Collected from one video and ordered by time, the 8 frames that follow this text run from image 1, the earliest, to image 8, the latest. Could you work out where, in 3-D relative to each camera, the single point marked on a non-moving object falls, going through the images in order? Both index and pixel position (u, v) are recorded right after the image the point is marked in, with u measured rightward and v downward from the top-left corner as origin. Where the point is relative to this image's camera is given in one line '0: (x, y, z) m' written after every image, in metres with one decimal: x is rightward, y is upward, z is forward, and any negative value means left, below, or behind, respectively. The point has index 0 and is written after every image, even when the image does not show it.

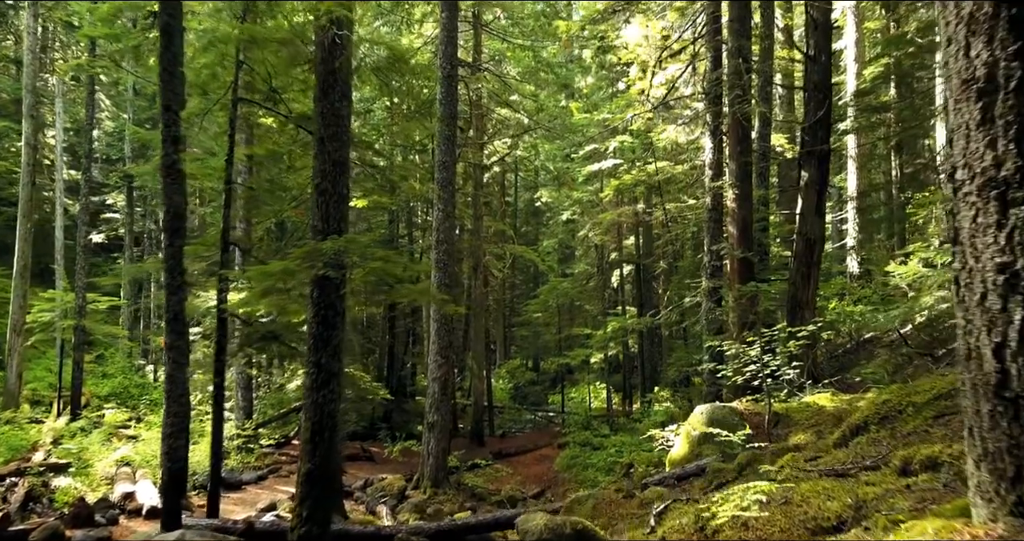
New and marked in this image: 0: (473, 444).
0: (-1.0, -4.5, +19.0) m
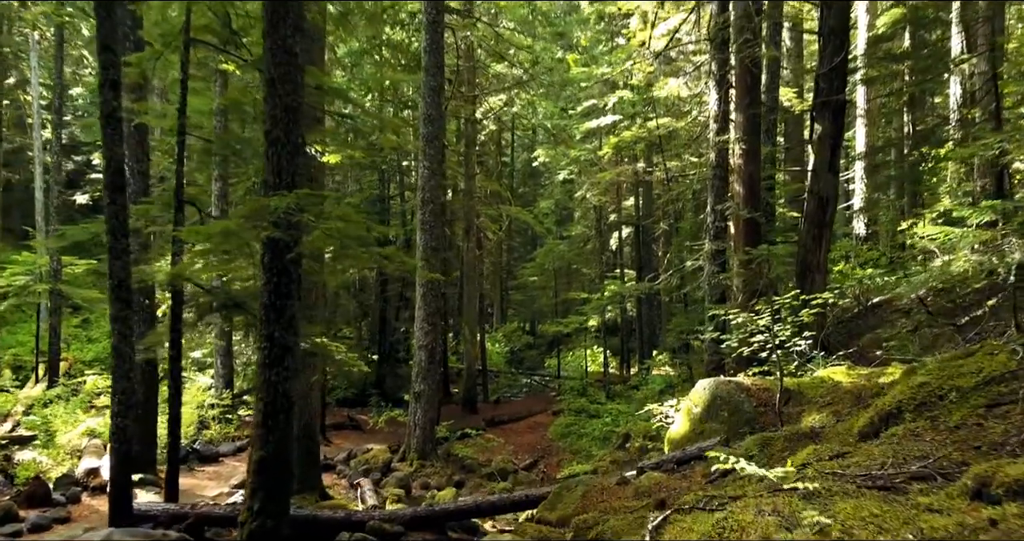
0: (-1.2, -3.6, +18.5) m
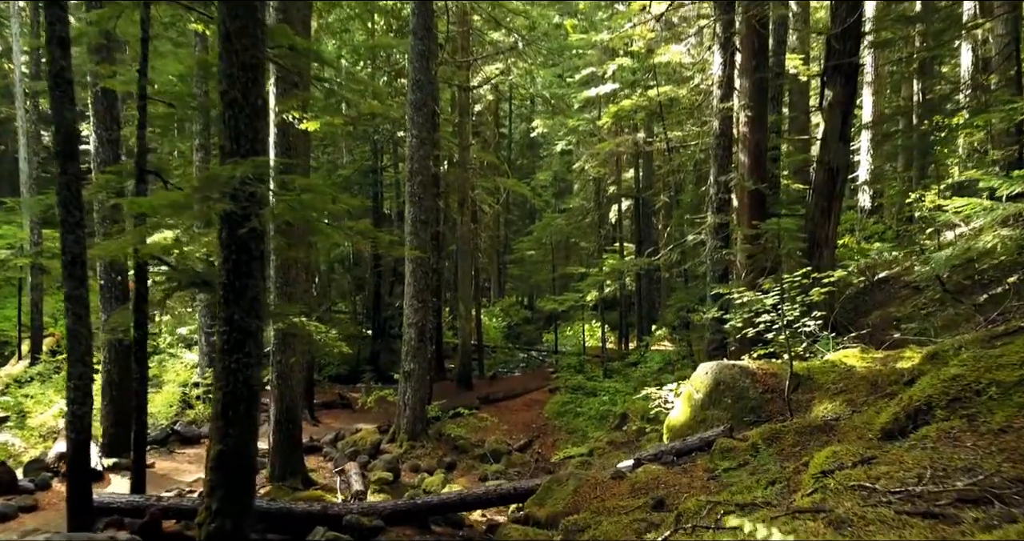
0: (-1.3, -2.9, +18.1) m
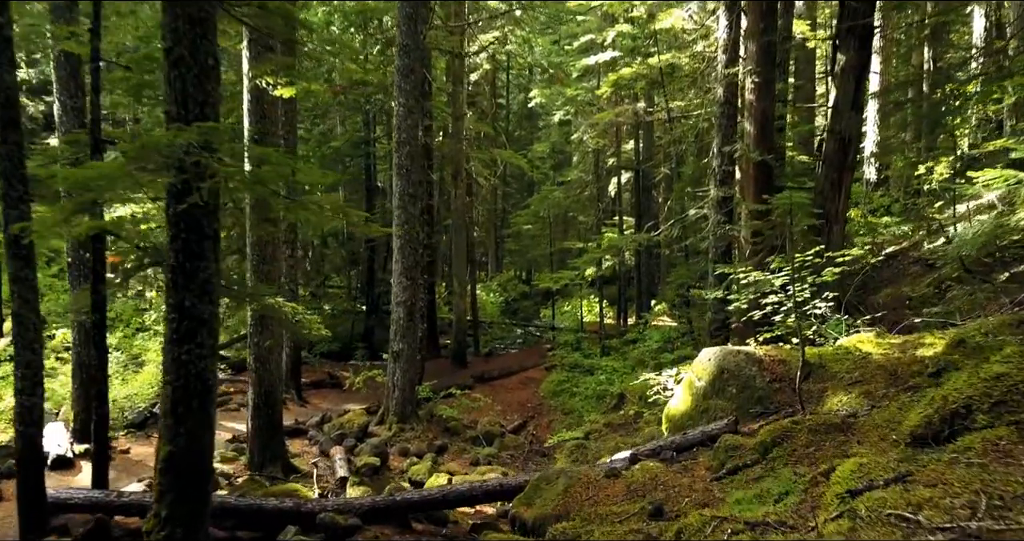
0: (-1.4, -2.3, +17.7) m
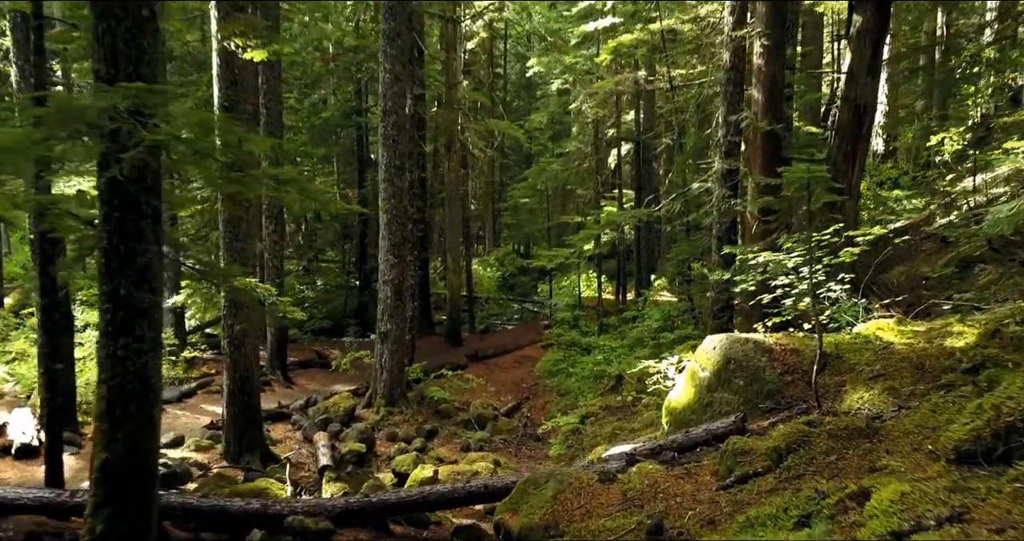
0: (-1.5, -1.7, +17.2) m
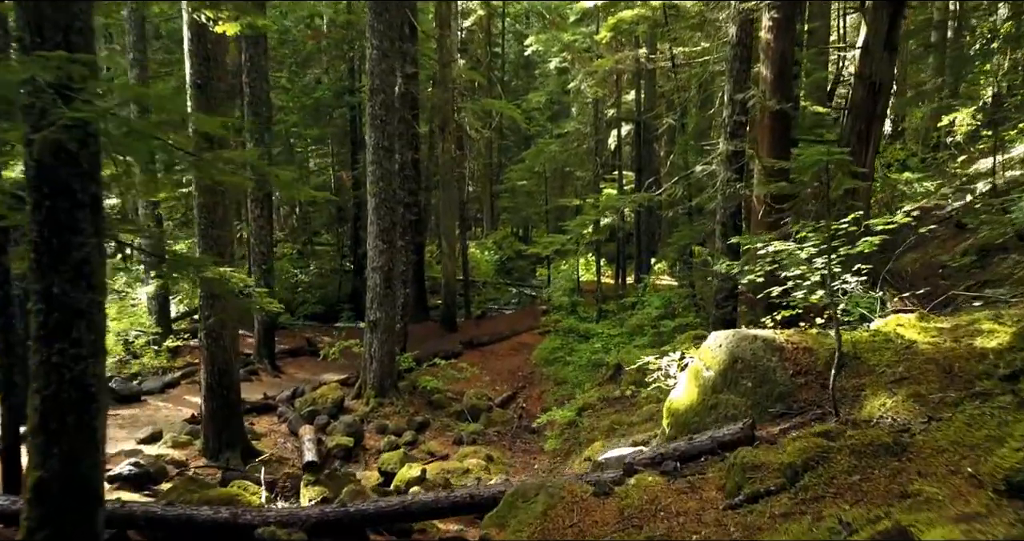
0: (-1.6, -1.4, +16.8) m
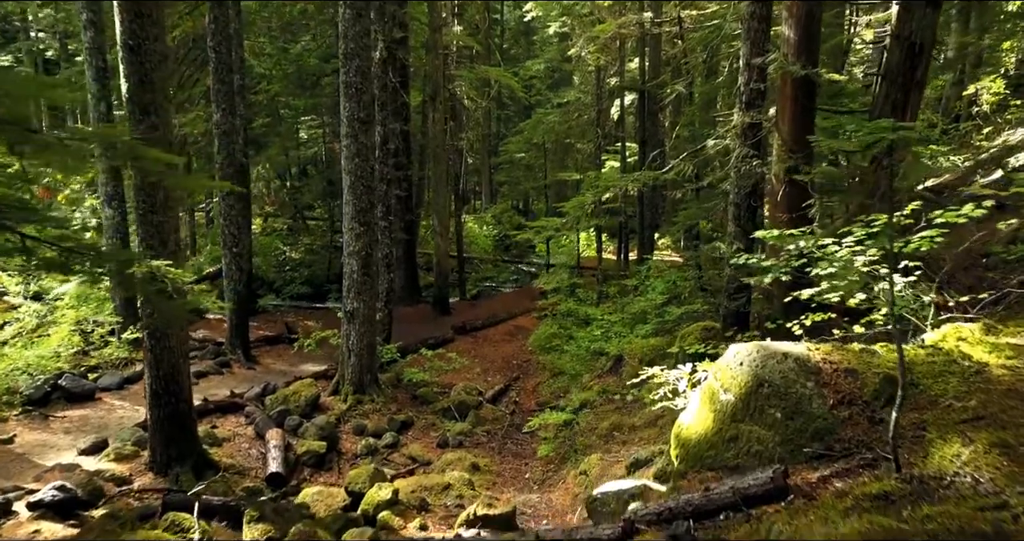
0: (-1.7, -0.9, +15.9) m
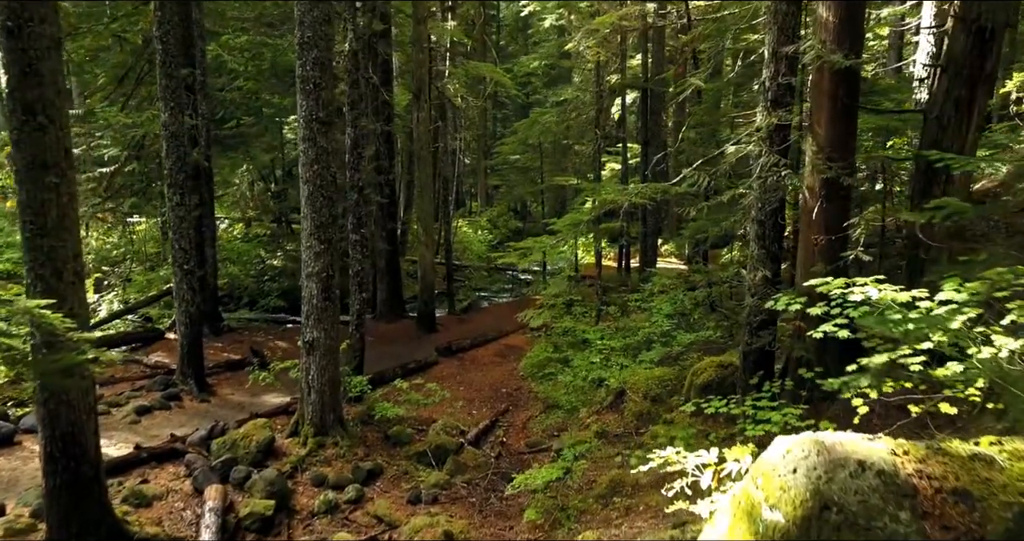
0: (-1.9, -1.2, +14.6) m
